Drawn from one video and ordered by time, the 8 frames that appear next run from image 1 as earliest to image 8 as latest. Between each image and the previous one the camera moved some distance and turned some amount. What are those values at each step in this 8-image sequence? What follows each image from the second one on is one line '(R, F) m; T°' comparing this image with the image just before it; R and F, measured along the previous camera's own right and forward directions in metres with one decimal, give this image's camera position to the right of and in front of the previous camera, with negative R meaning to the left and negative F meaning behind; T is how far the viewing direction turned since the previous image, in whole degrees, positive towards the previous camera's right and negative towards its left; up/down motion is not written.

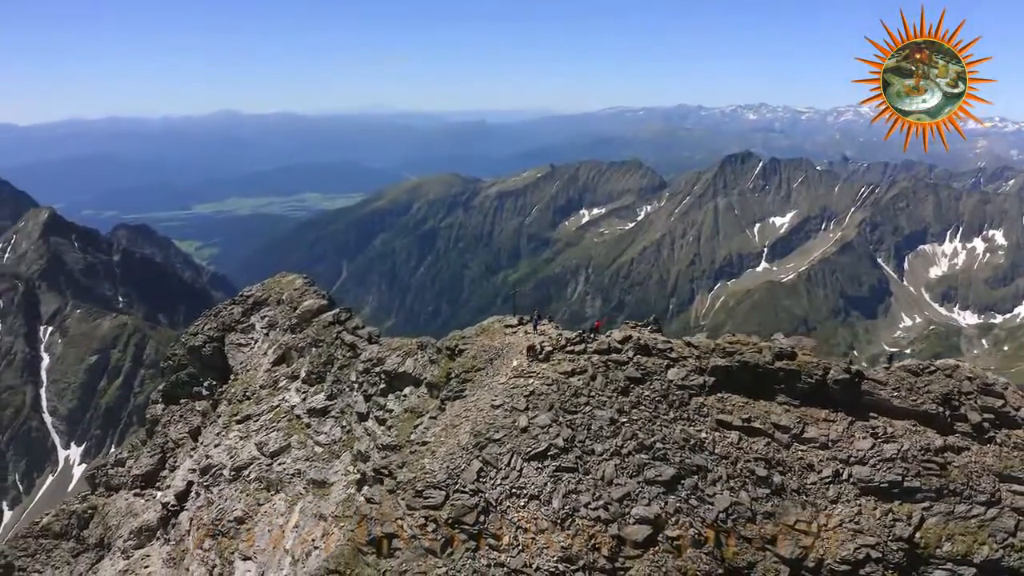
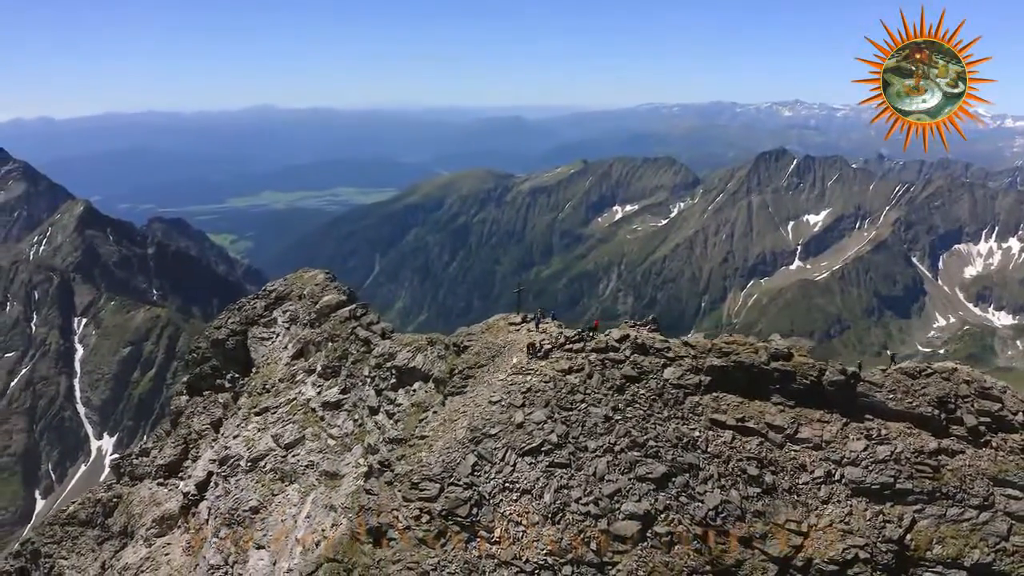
(+1.5, -0.7) m; -2°
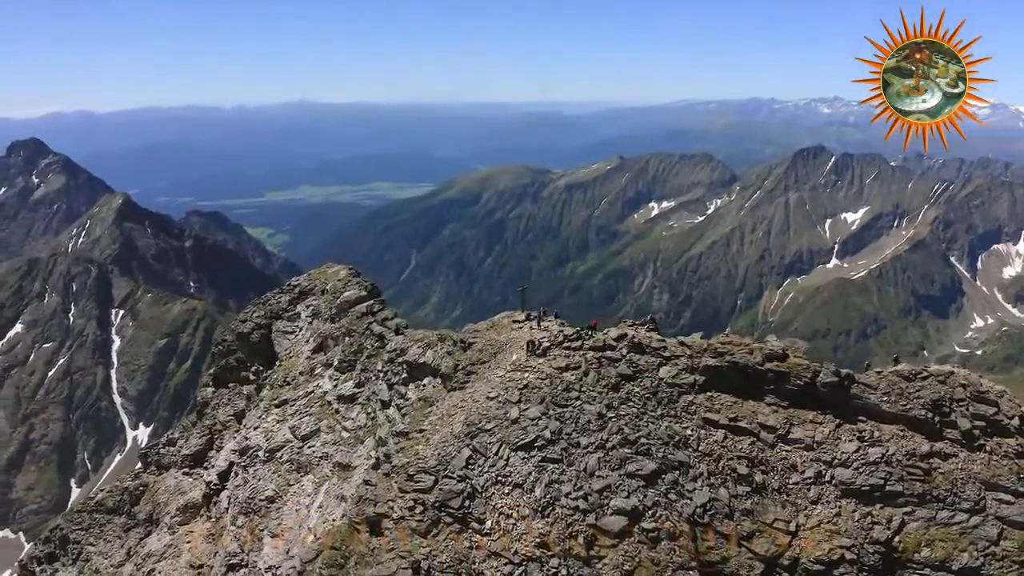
(+1.7, -0.8) m; -2°
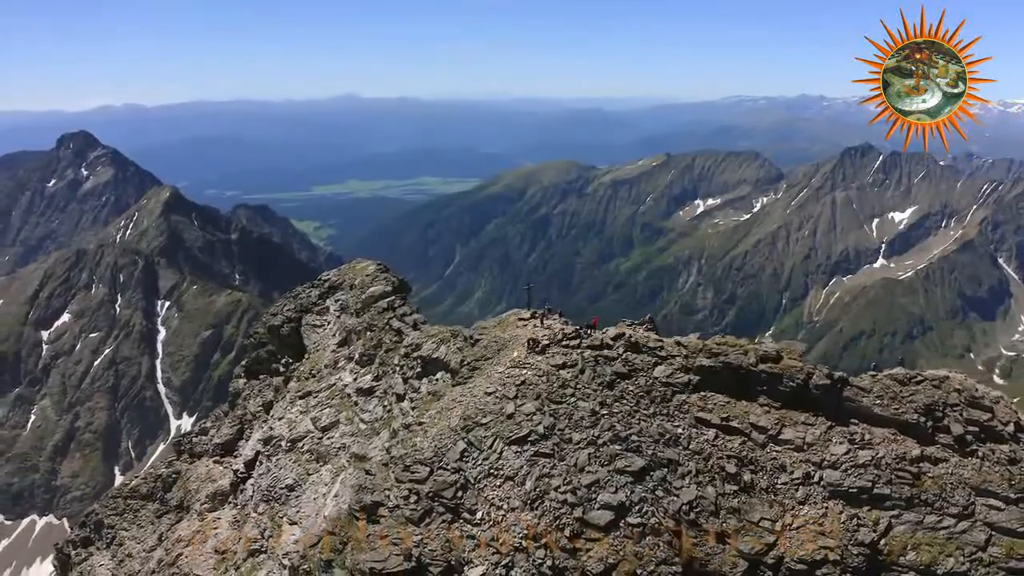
(+2.1, -1.0) m; -3°
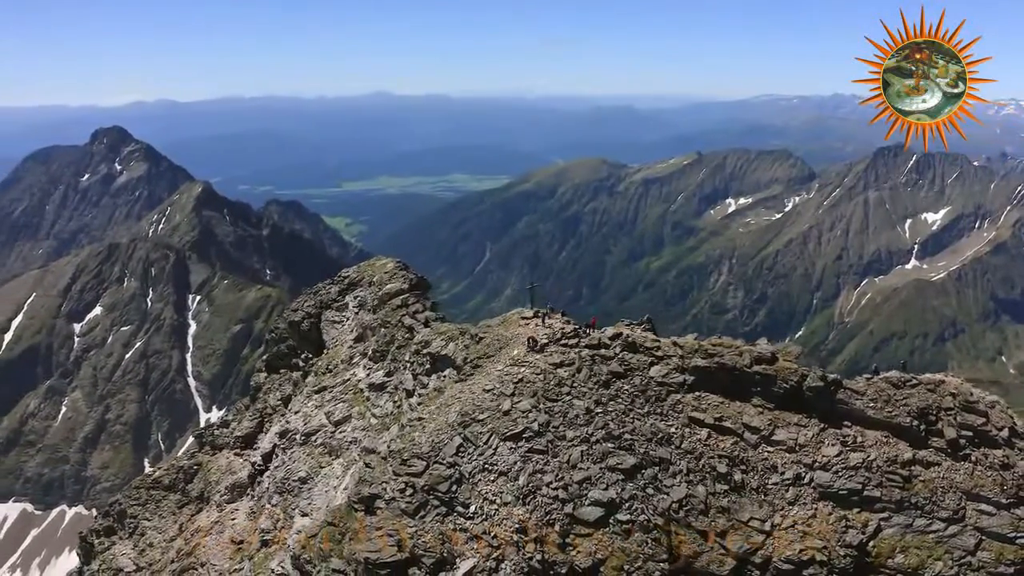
(+1.5, -0.7) m; -2°
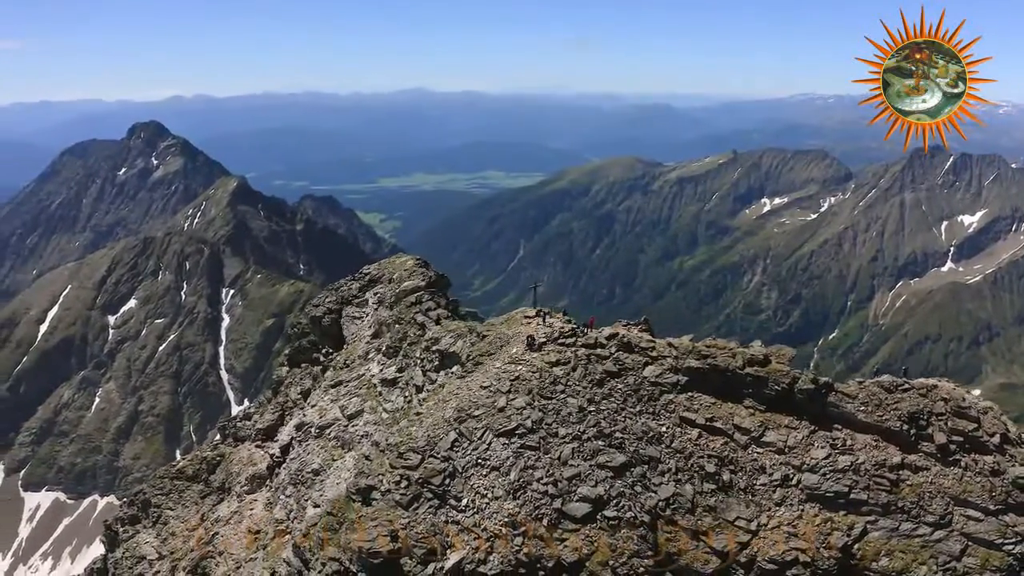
(+1.7, -0.8) m; -2°
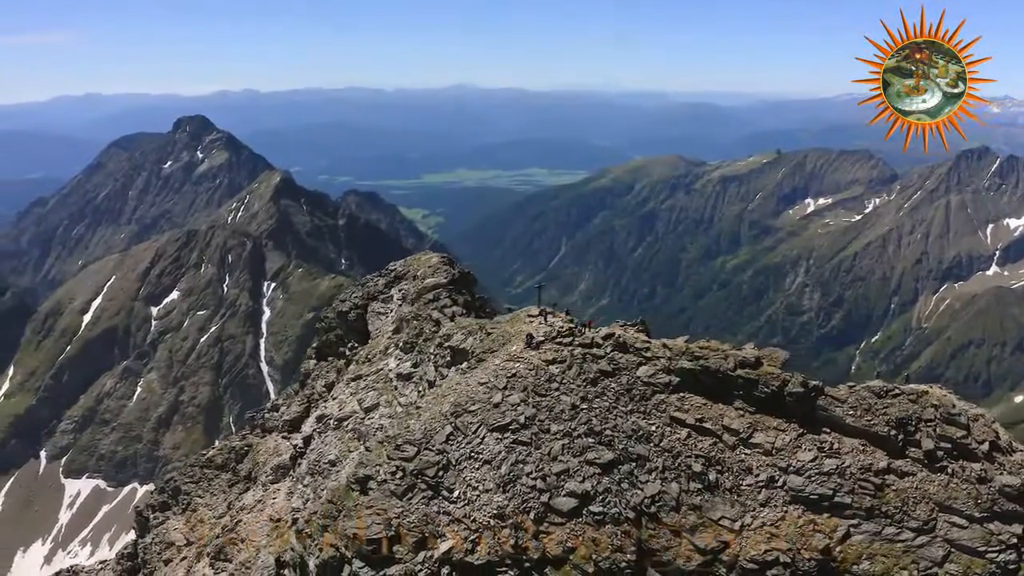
(+2.1, -1.0) m; -3°
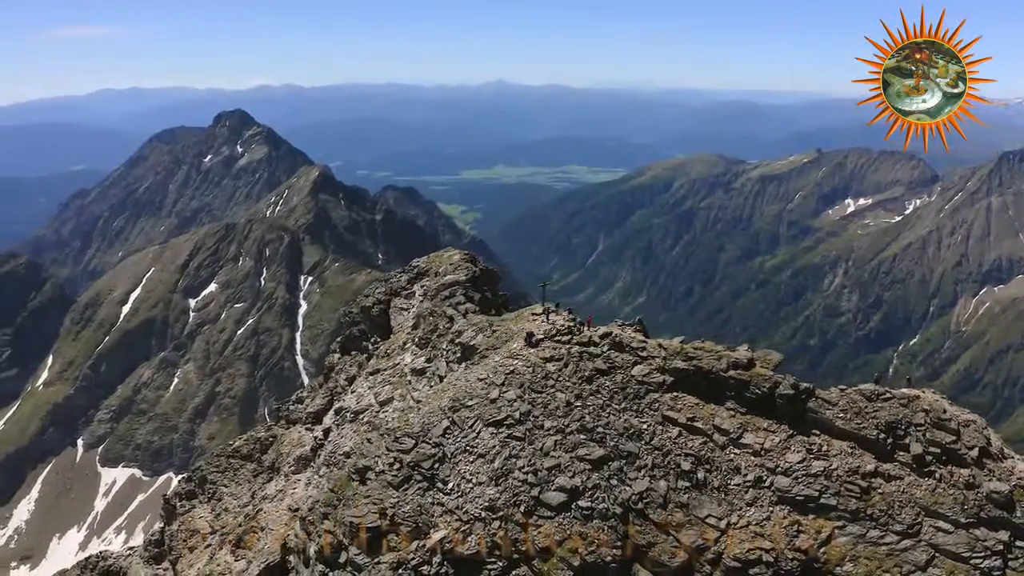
(+1.9, -0.9) m; -2°
